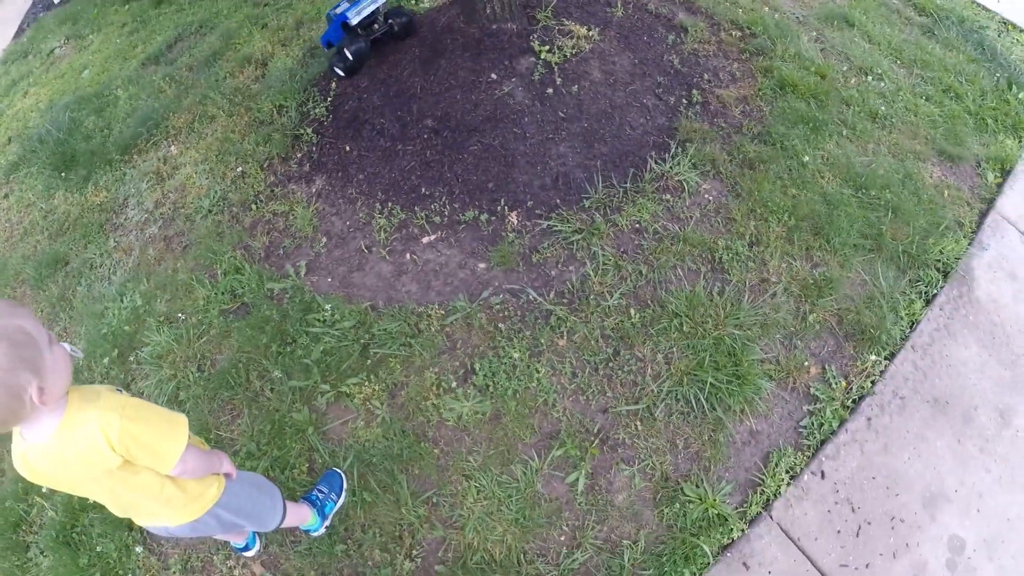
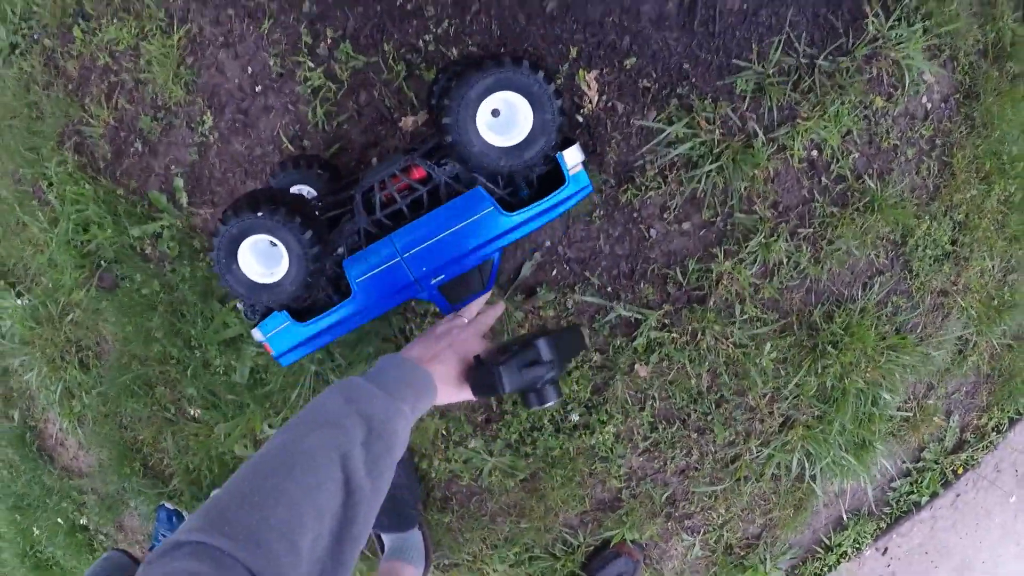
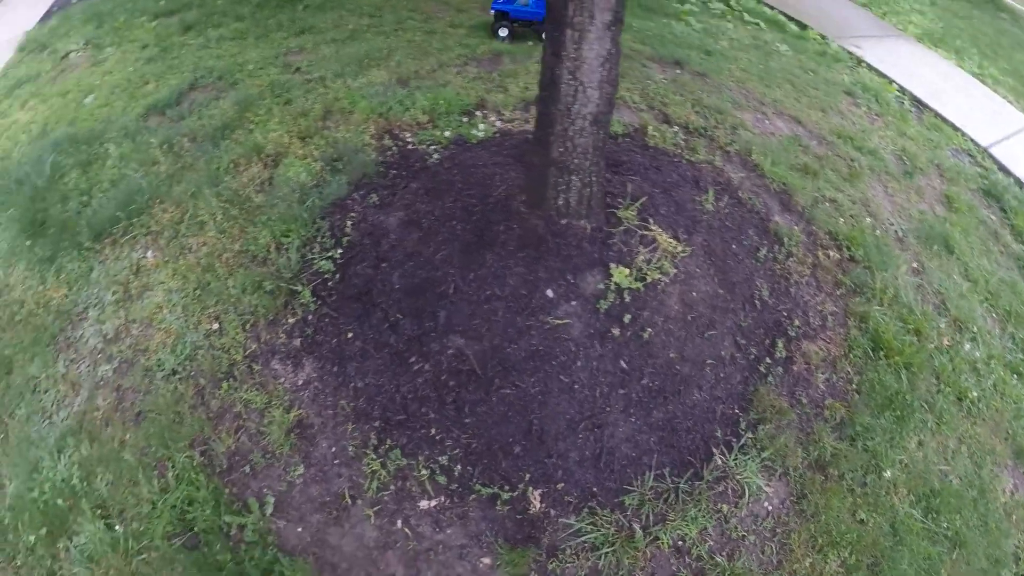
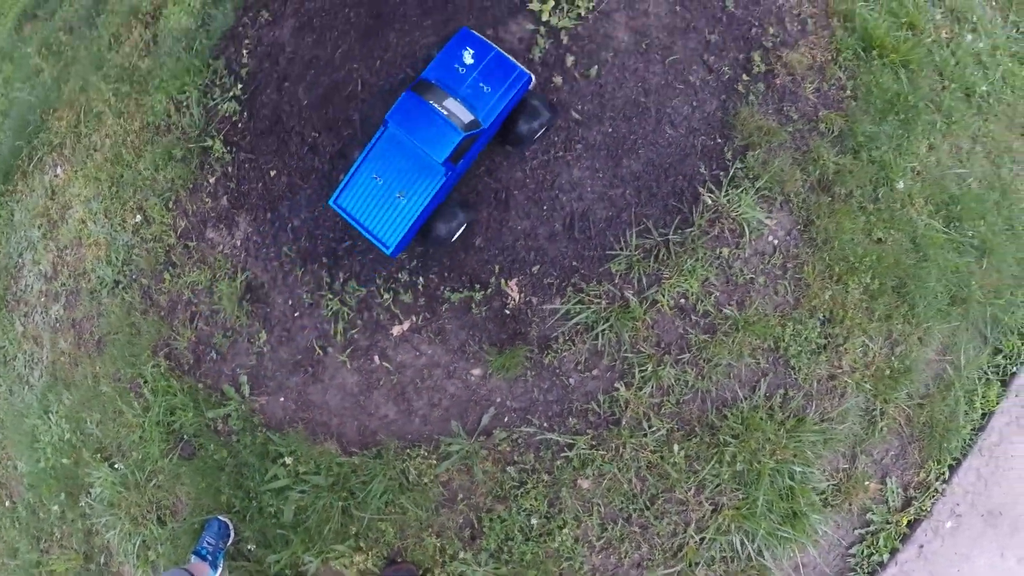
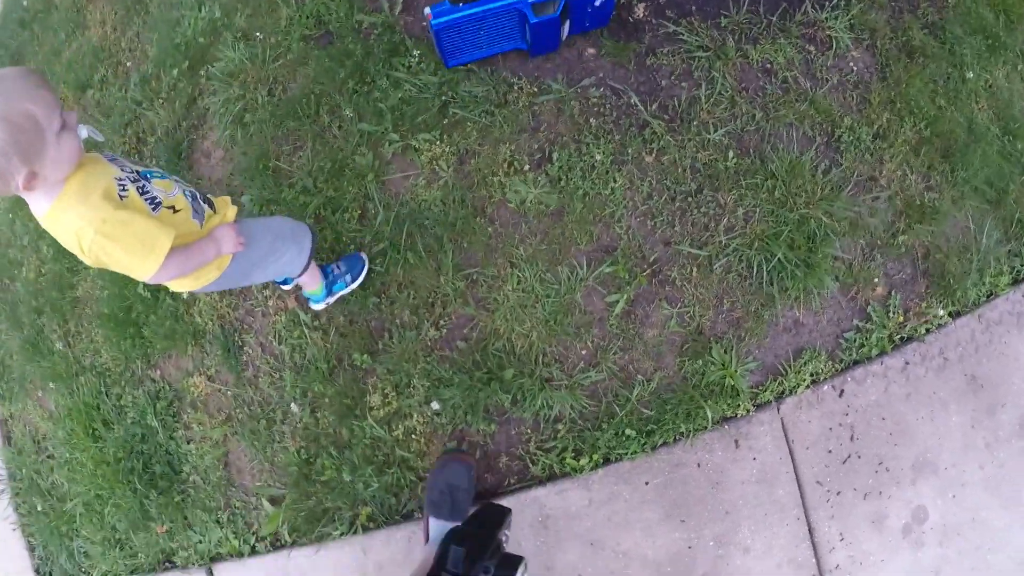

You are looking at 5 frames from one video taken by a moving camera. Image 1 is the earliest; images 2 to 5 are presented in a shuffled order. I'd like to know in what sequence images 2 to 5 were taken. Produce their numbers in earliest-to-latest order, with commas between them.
5, 2, 4, 3
